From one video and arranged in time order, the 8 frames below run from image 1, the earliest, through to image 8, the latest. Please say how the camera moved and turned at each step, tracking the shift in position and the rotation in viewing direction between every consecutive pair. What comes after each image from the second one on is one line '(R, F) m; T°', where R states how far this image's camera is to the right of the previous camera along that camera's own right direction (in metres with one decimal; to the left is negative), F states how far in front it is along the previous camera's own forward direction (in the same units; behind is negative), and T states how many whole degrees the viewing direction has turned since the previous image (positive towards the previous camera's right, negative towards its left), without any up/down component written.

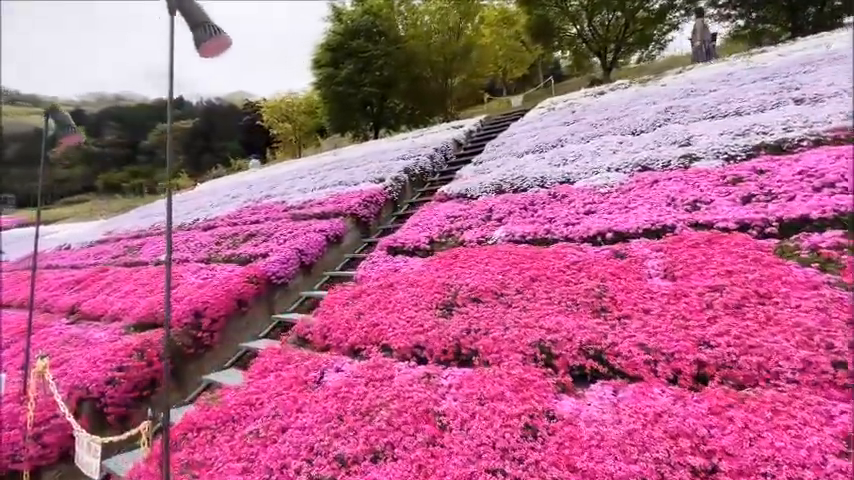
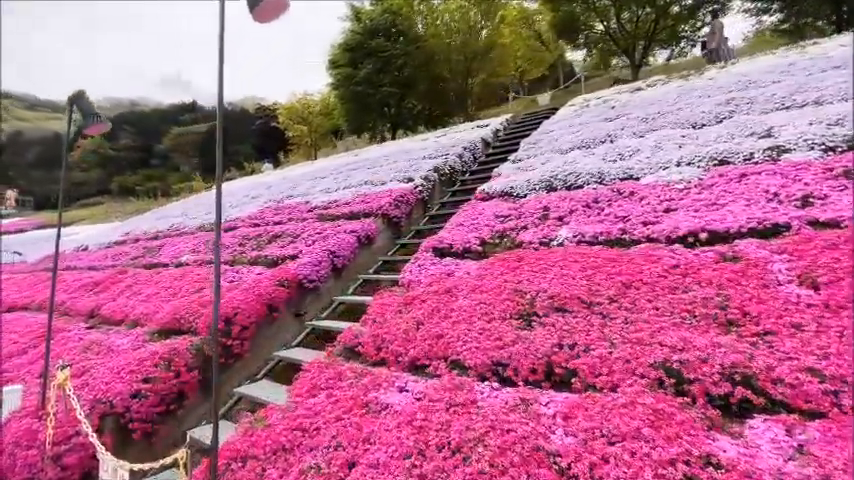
(-0.6, +0.5) m; -1°
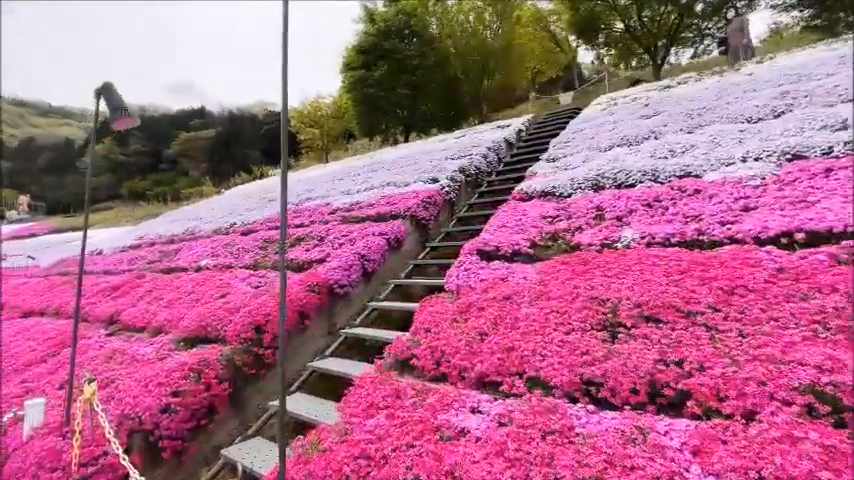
(-0.5, +0.4) m; -1°
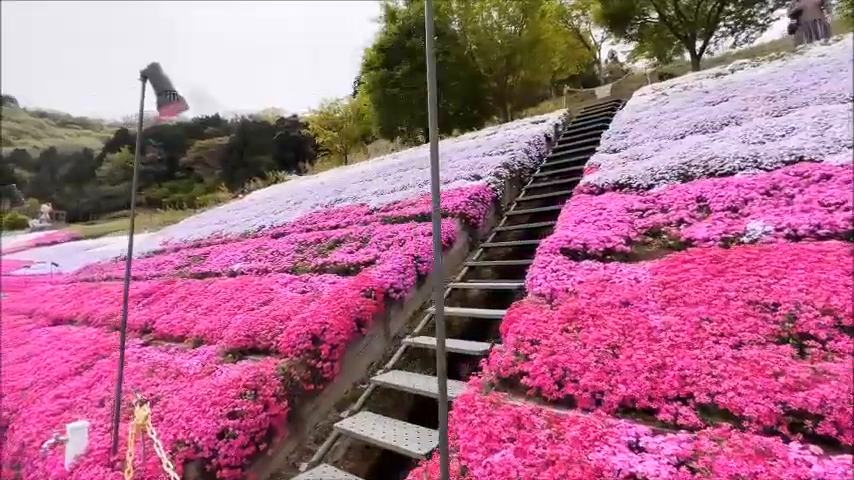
(-0.8, +0.6) m; -2°
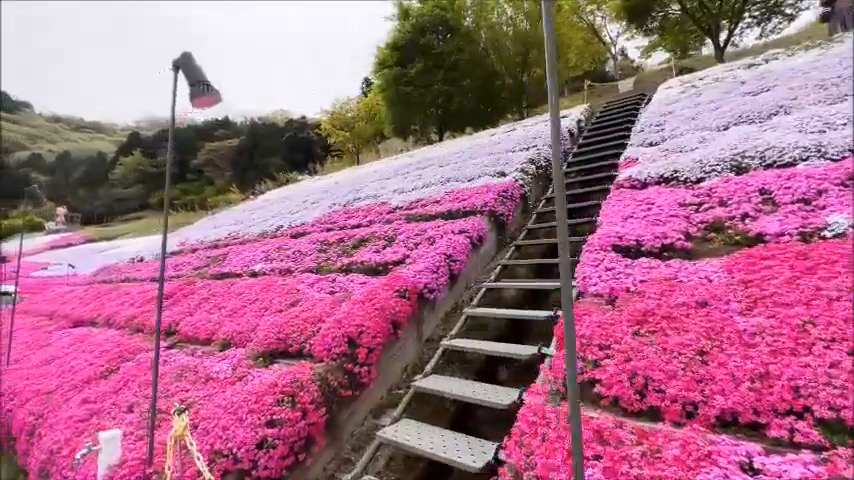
(-0.4, +0.2) m; -1°
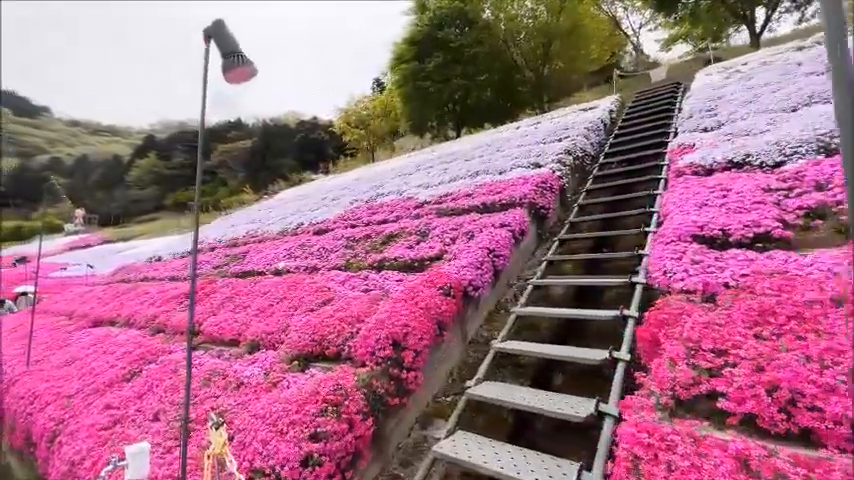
(-0.4, +0.4) m; -1°
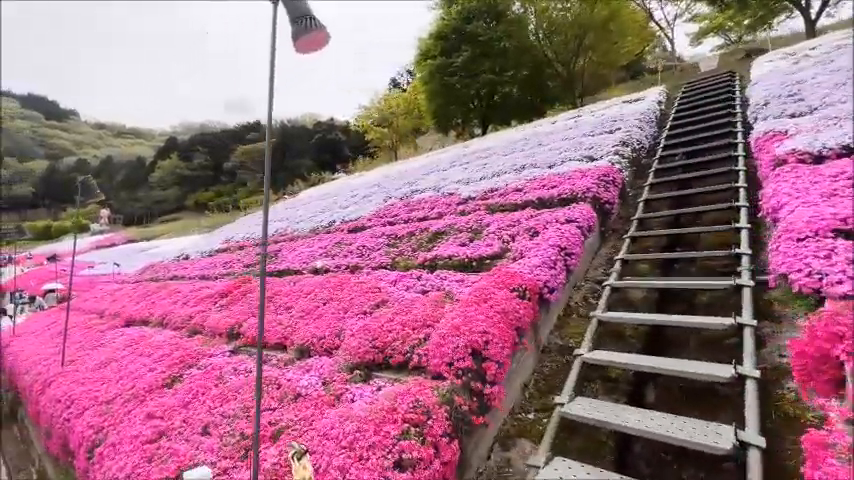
(-0.6, +0.5) m; -2°
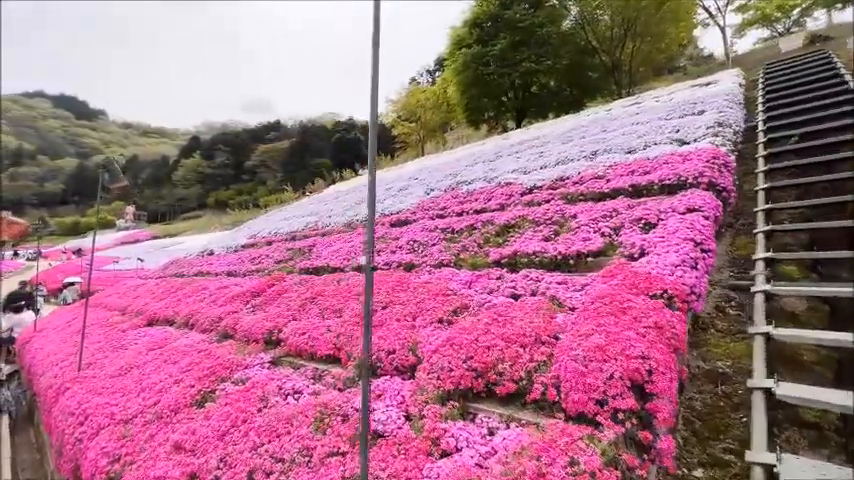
(-0.8, +1.0) m; -2°
